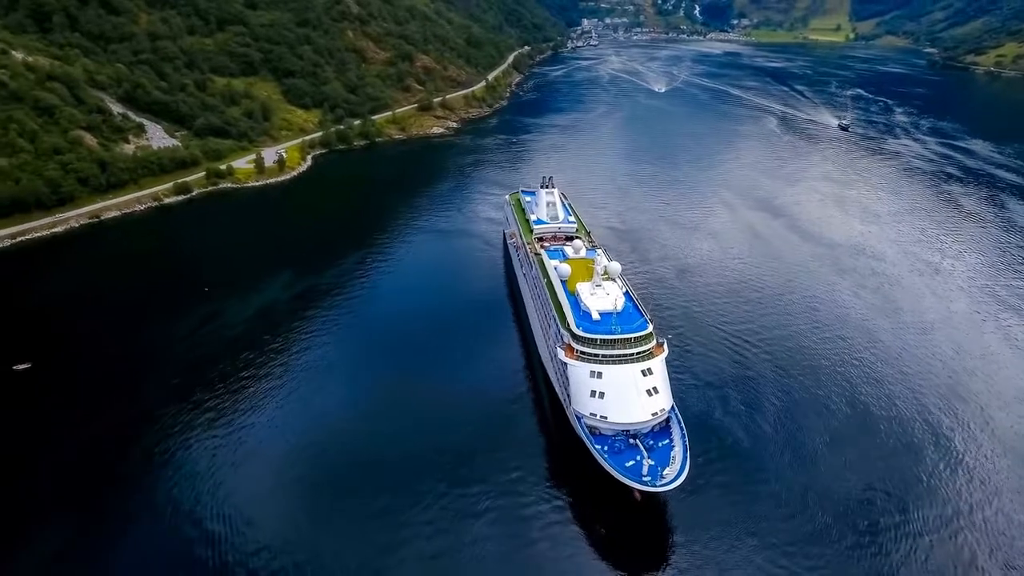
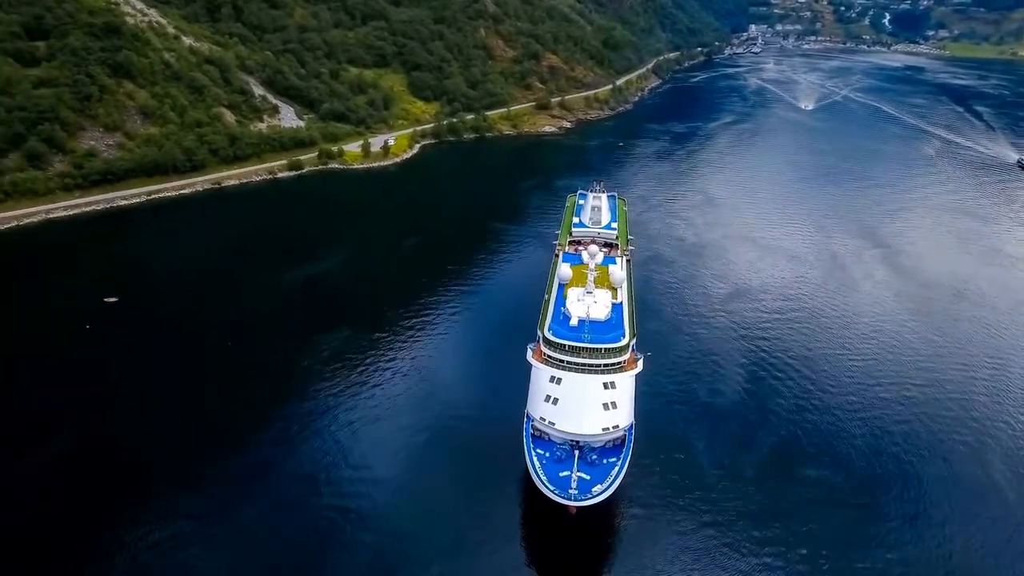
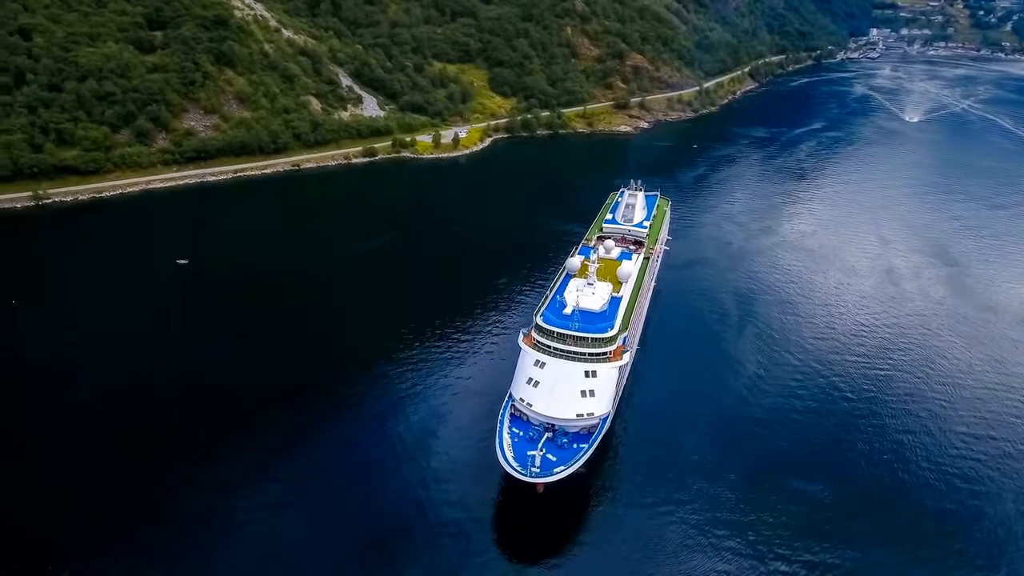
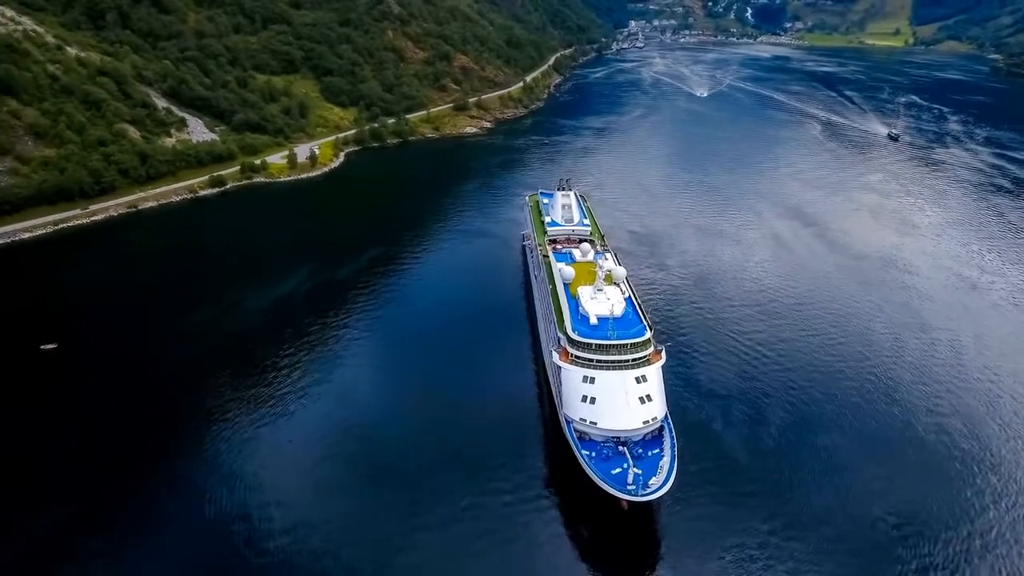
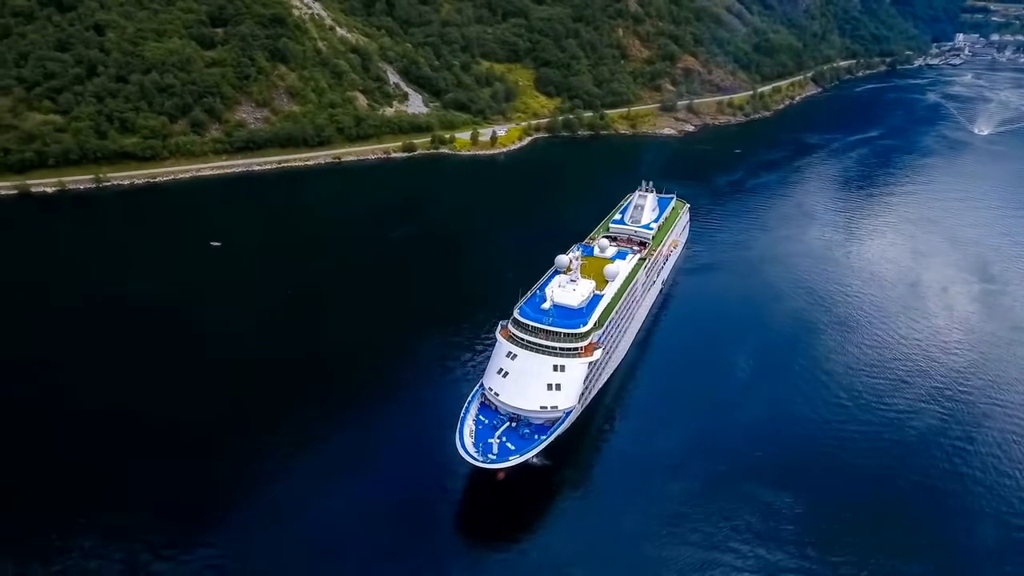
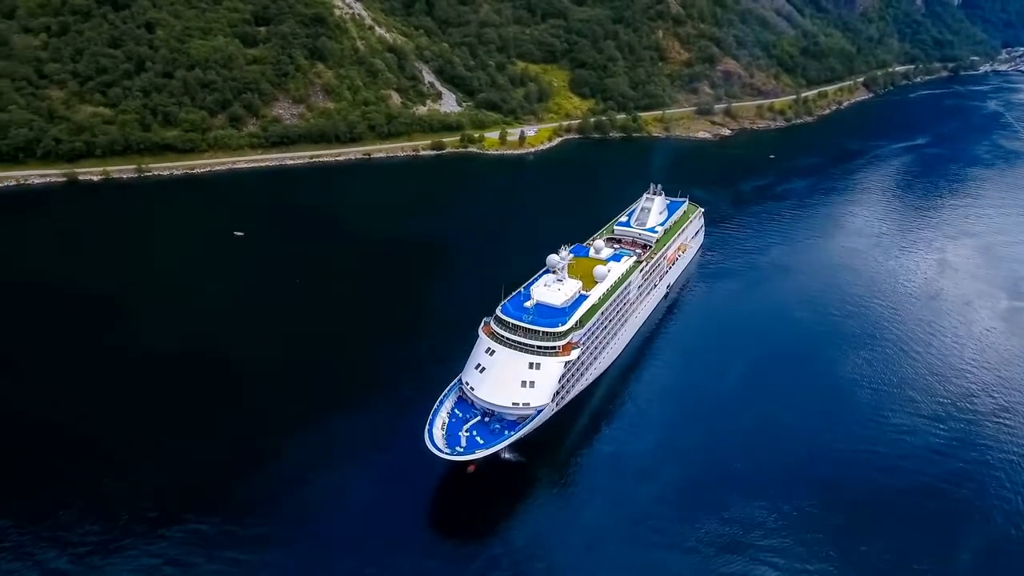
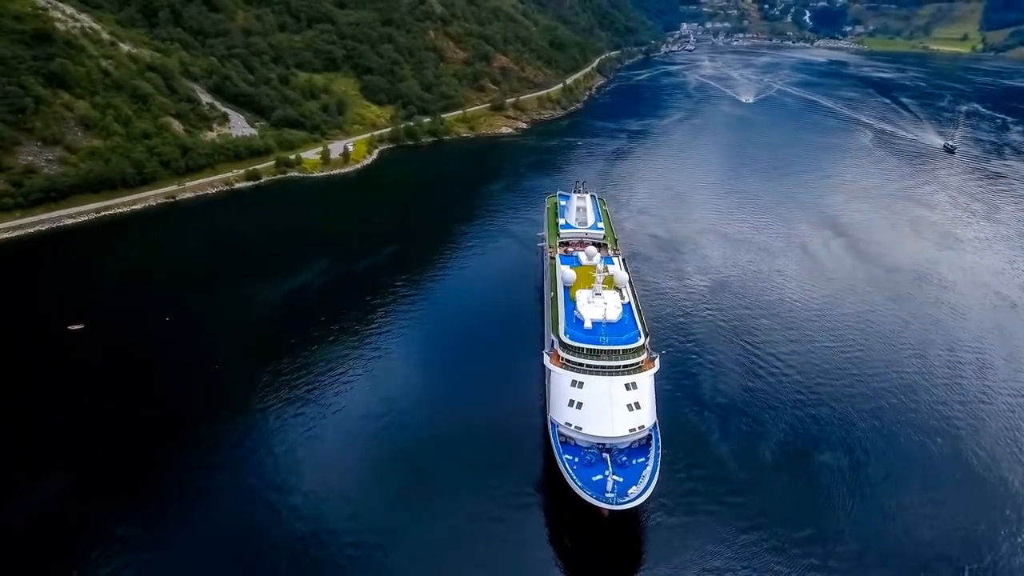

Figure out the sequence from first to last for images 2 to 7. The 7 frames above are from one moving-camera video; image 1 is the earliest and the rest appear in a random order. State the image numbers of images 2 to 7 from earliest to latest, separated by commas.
4, 7, 2, 3, 5, 6
